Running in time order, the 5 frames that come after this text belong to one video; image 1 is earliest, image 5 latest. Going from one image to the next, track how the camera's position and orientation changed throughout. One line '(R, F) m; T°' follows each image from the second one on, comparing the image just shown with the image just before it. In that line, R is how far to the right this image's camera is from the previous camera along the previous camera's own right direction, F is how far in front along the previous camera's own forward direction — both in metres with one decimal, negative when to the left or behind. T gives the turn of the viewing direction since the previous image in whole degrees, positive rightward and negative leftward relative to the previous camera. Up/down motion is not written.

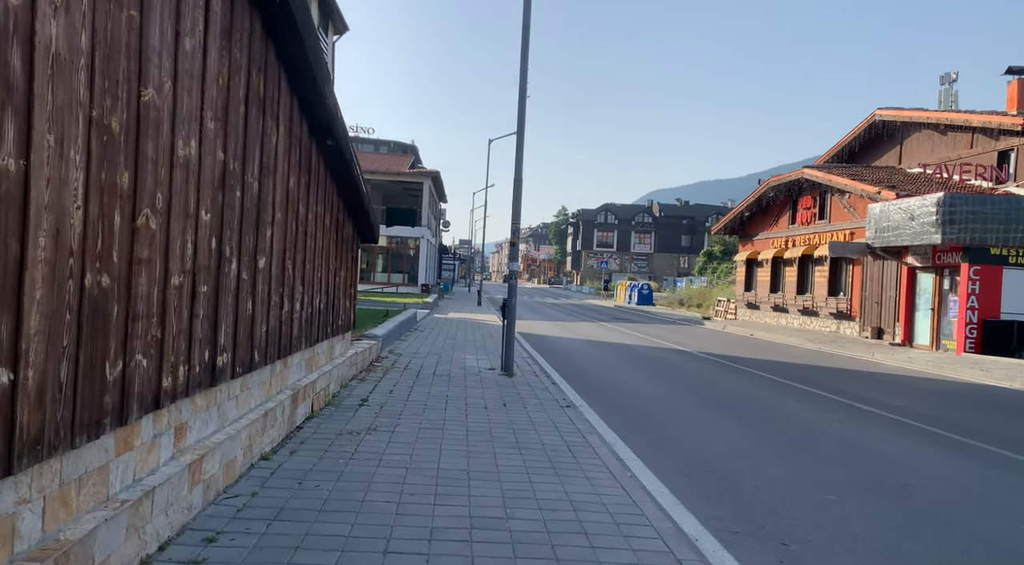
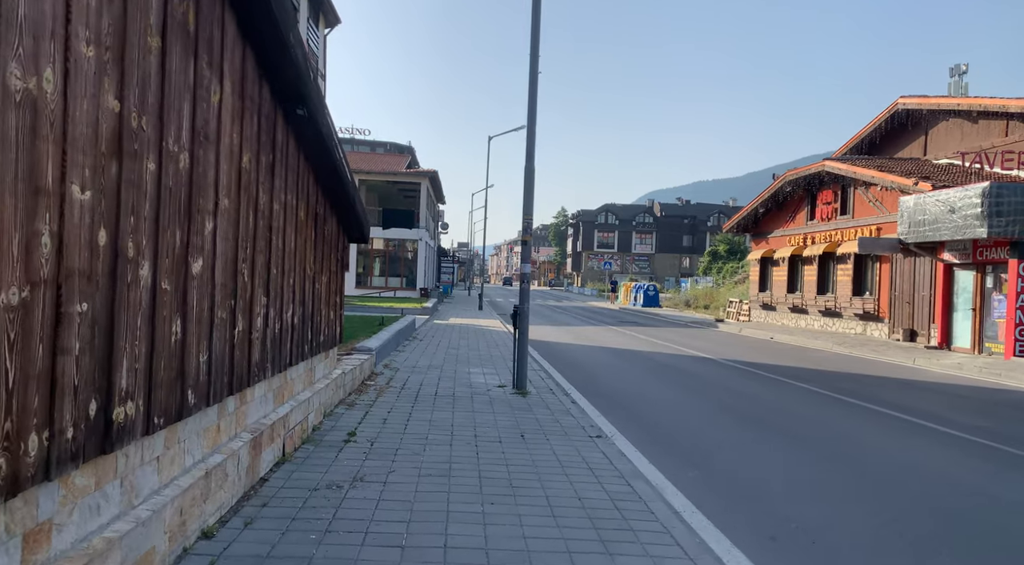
(-0.2, +1.5) m; 0°
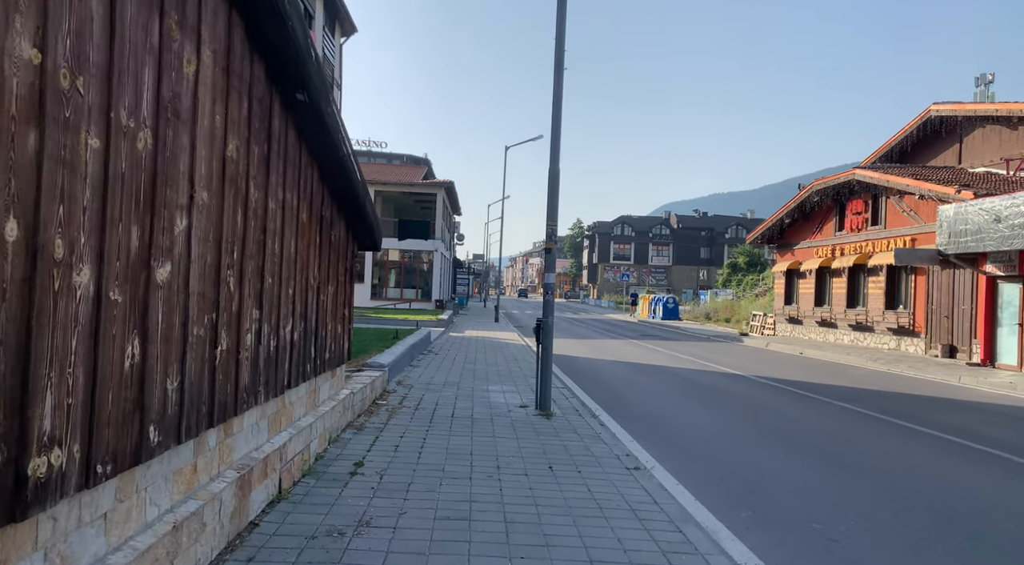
(-0.1, +0.8) m; -1°
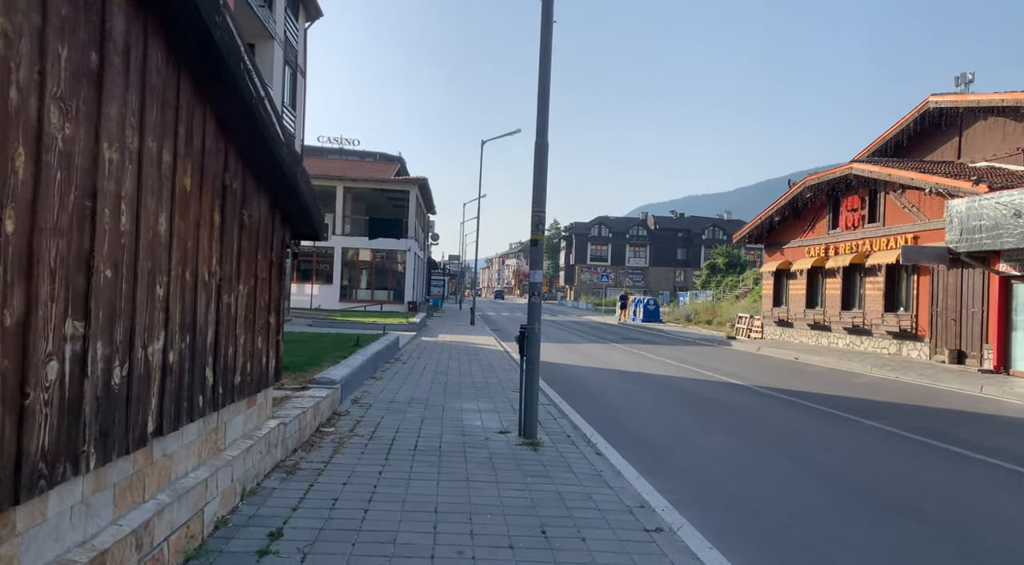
(0.0, +1.7) m; +2°
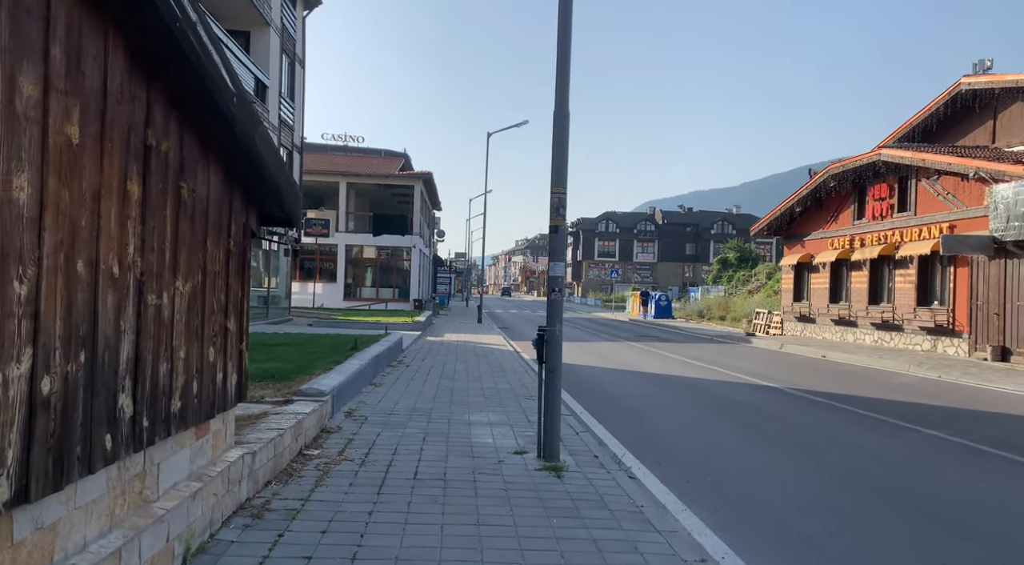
(-0.1, +1.1) m; -1°
